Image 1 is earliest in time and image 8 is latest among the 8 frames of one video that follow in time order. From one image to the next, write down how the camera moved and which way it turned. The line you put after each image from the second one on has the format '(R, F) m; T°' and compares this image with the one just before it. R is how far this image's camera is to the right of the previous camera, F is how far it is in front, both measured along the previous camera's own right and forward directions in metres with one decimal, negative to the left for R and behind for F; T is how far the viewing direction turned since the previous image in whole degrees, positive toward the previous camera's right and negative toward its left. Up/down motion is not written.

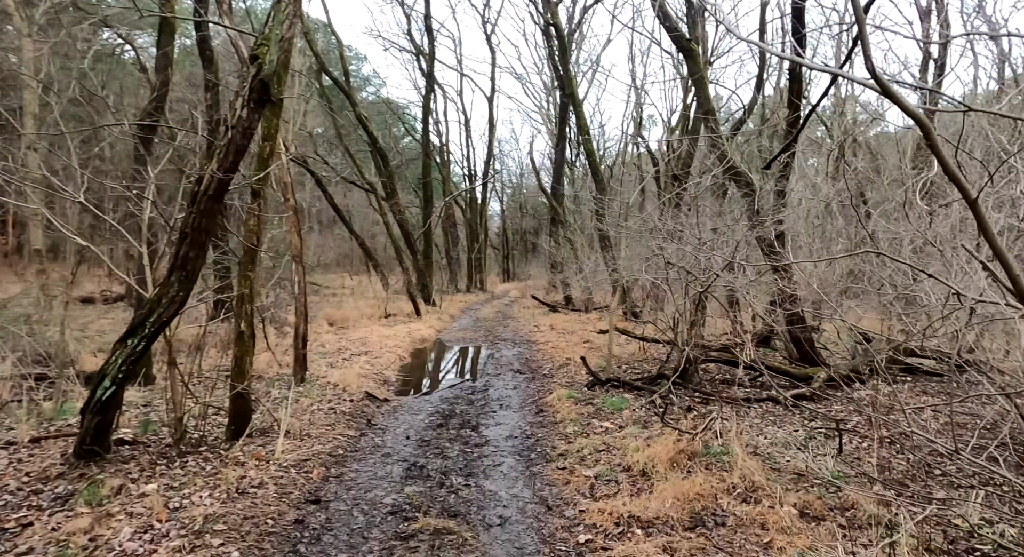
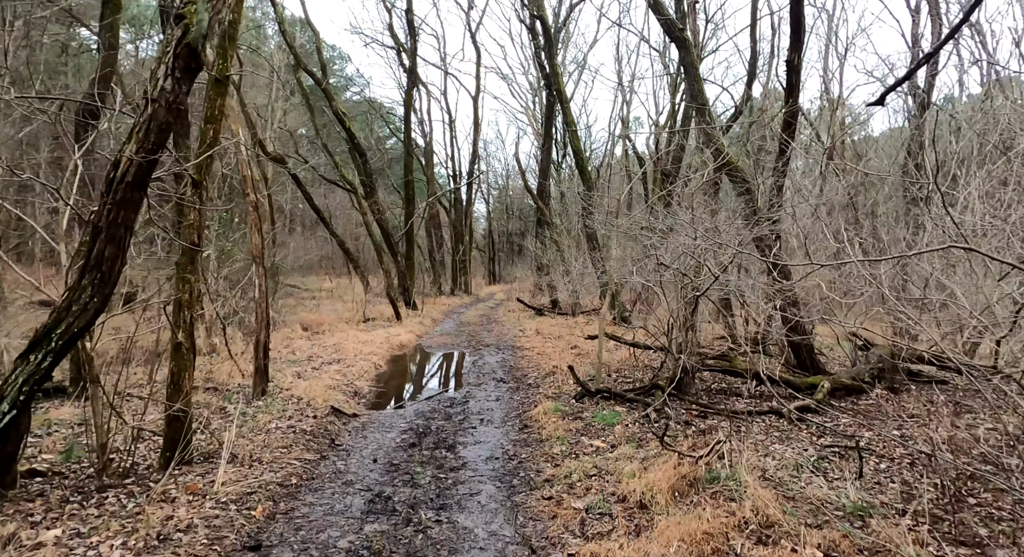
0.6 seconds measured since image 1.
(+0.1, +0.6) m; +1°
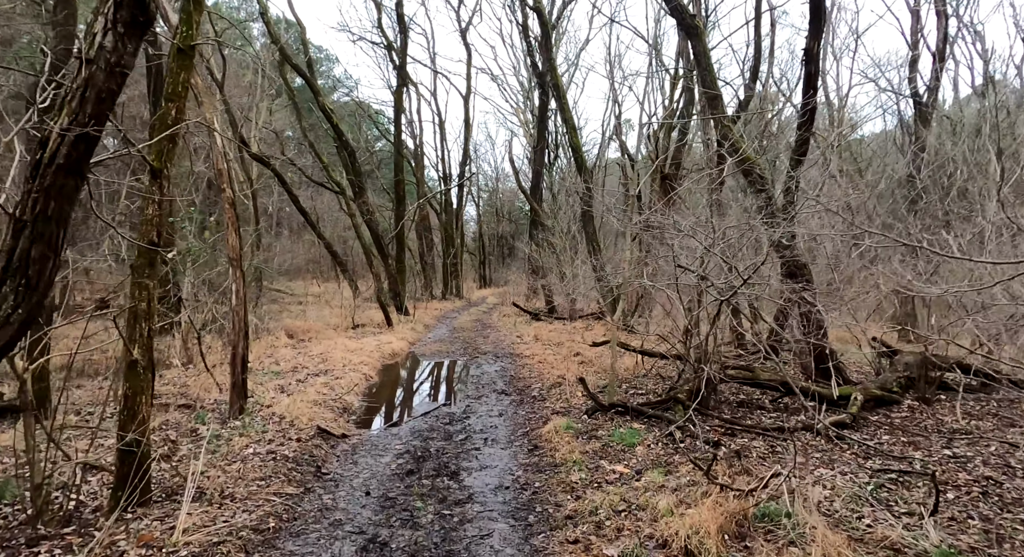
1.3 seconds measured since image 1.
(-0.2, +0.6) m; +1°
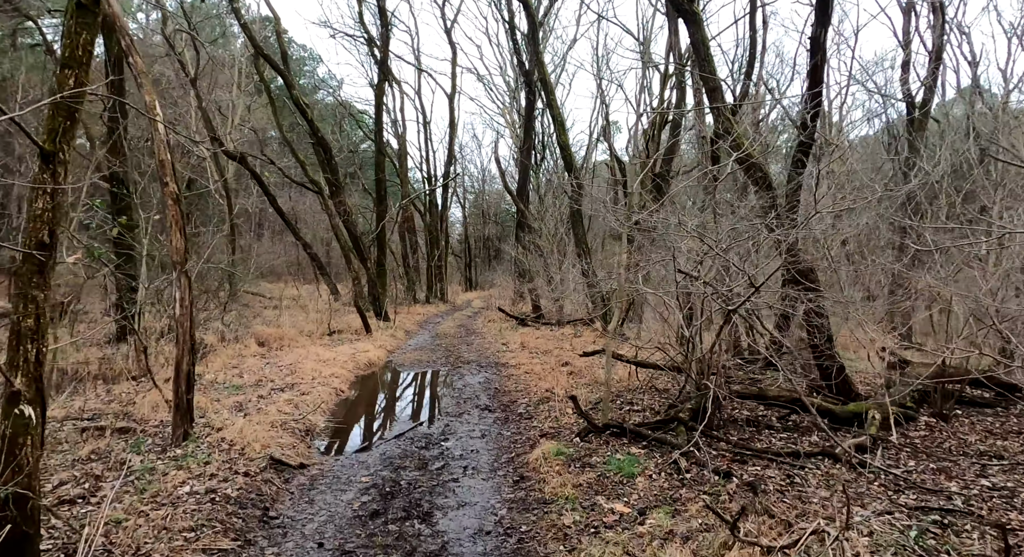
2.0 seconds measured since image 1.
(0.0, +0.7) m; +1°
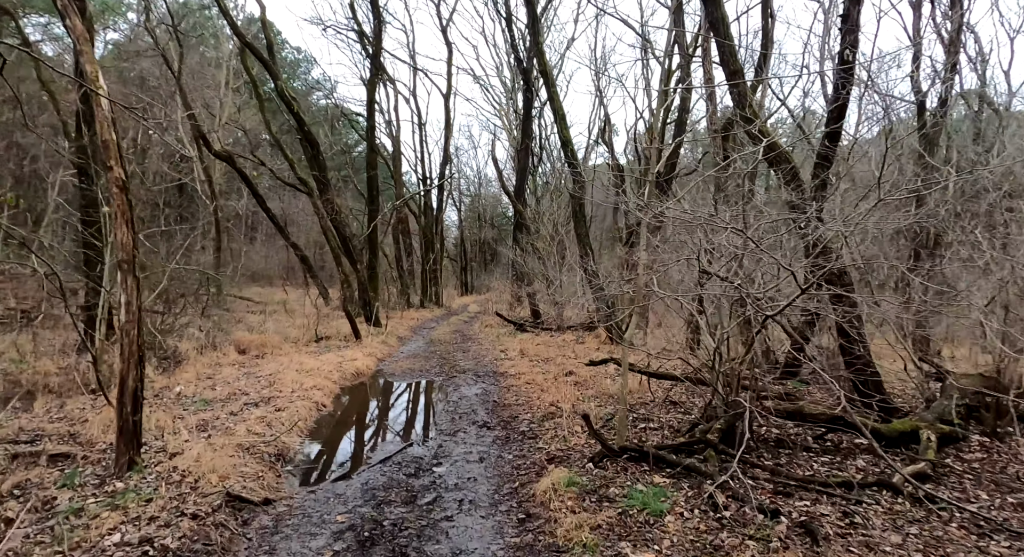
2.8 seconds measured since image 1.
(-0.1, +0.8) m; 0°
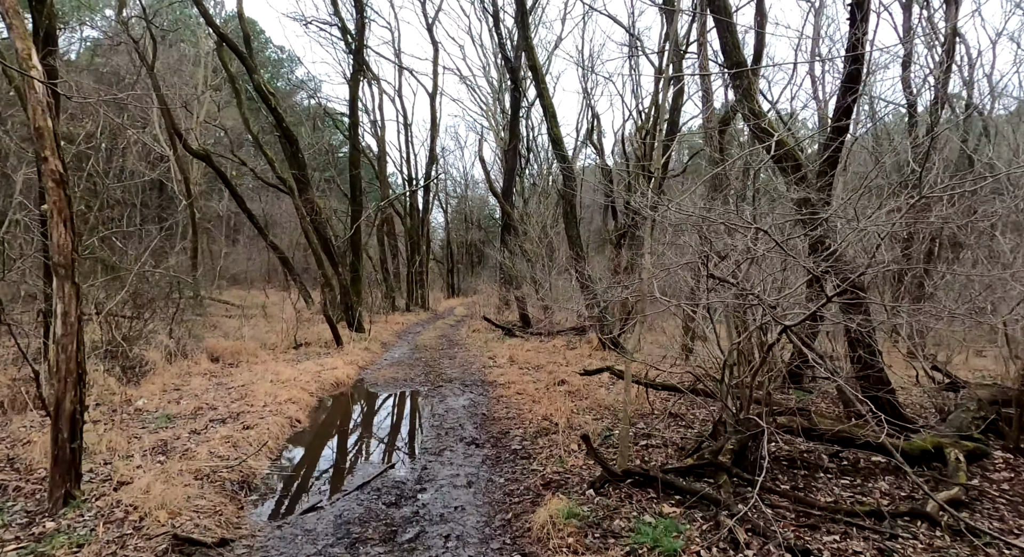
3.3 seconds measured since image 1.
(0.0, +0.5) m; +1°
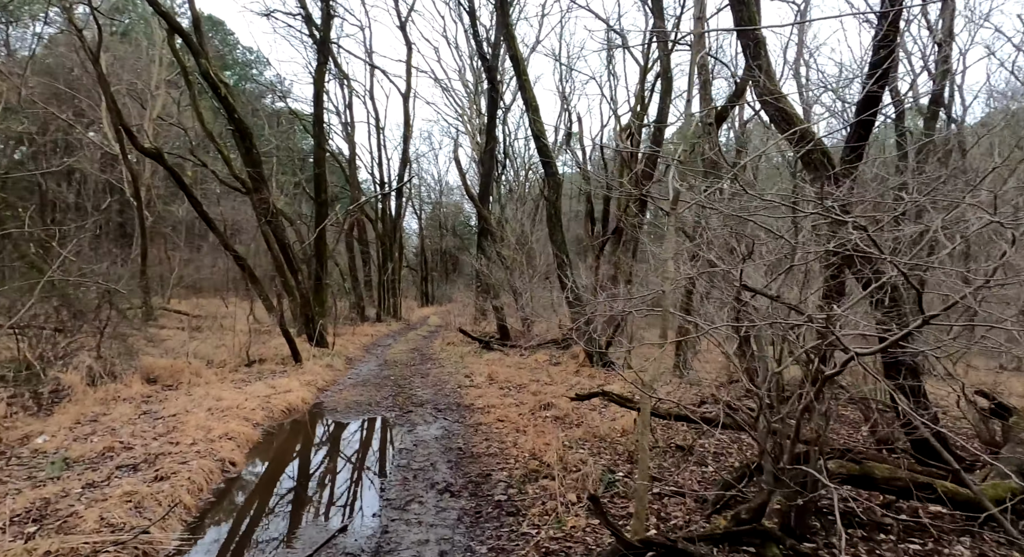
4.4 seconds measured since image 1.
(-0.1, +1.1) m; +2°
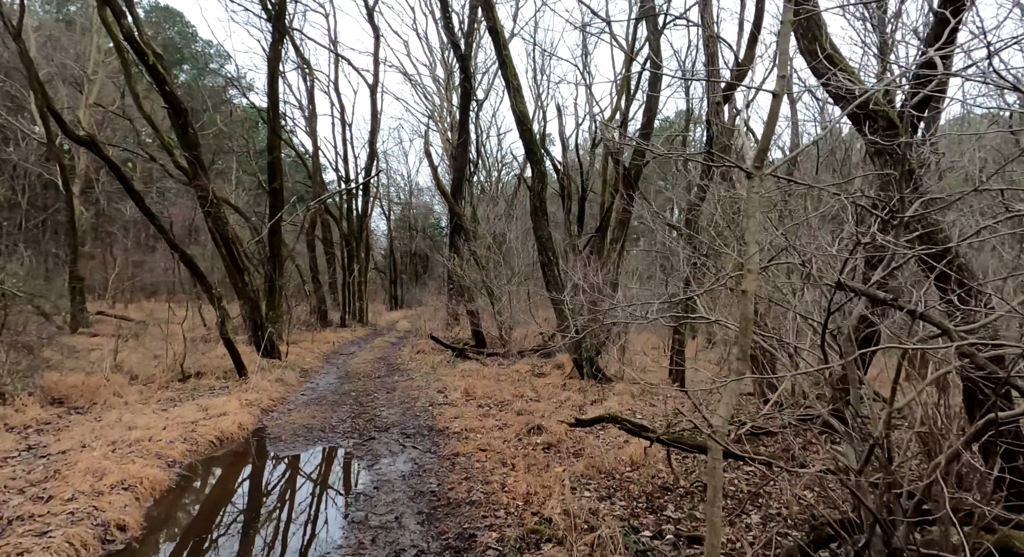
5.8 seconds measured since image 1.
(-0.1, +1.3) m; +3°
